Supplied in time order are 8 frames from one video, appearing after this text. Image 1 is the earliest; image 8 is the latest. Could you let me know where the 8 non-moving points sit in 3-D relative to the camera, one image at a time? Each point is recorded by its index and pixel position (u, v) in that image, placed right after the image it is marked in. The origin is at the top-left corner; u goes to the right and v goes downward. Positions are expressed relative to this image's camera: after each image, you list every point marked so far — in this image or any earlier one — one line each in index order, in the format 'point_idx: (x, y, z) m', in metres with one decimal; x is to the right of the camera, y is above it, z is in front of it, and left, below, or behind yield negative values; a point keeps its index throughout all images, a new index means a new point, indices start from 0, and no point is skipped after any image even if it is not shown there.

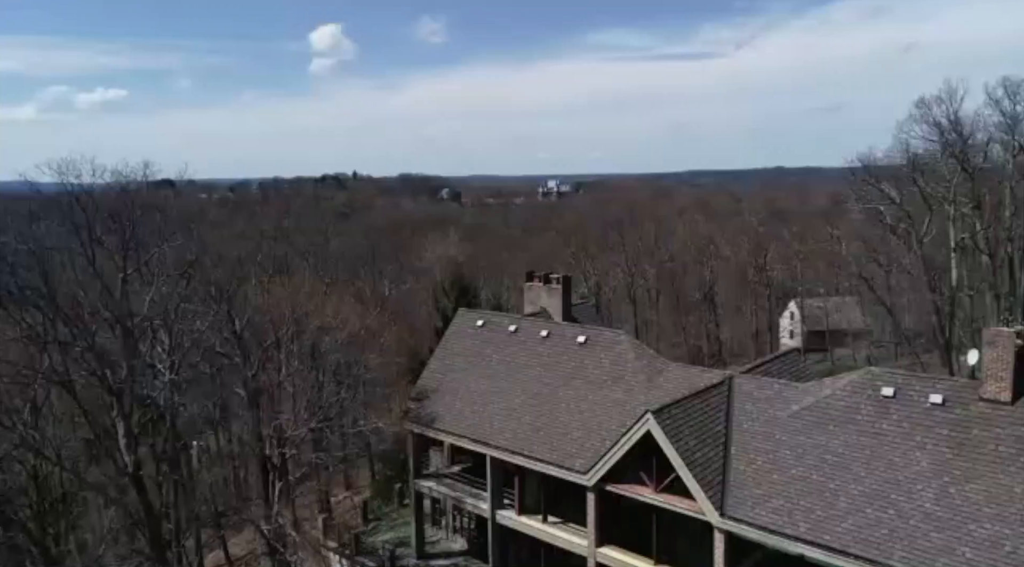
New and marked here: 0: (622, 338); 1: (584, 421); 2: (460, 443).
0: (+2.7, -1.3, +19.1) m
1: (+1.6, -3.1, +17.6) m
2: (-1.3, -3.9, +19.1) m
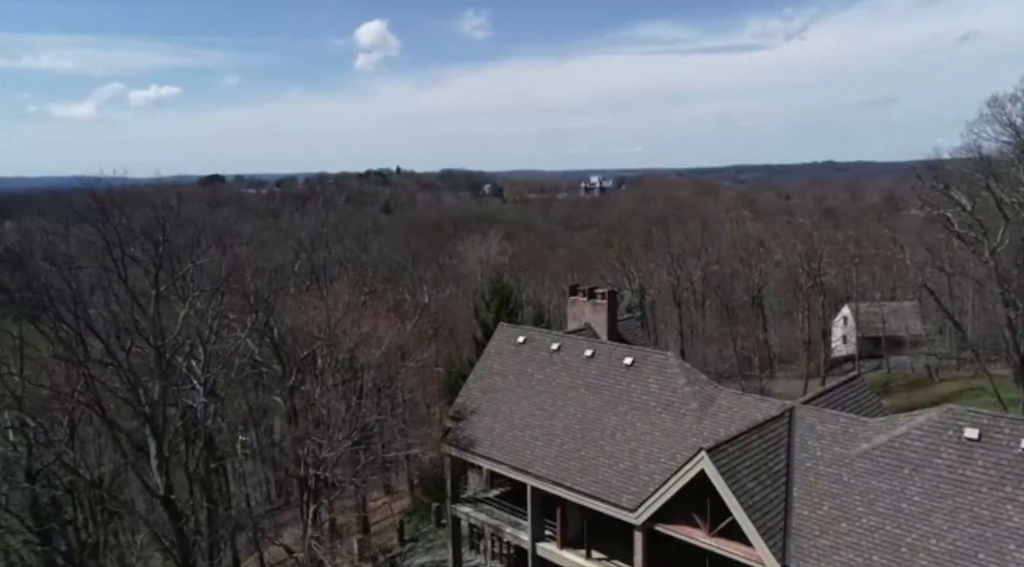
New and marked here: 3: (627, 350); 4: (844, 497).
0: (+3.6, -1.8, +17.9) m
1: (+2.5, -3.6, +16.5) m
2: (-0.3, -4.3, +18.2) m
3: (+2.8, -1.6, +19.0) m
4: (+5.6, -3.6, +13.2) m
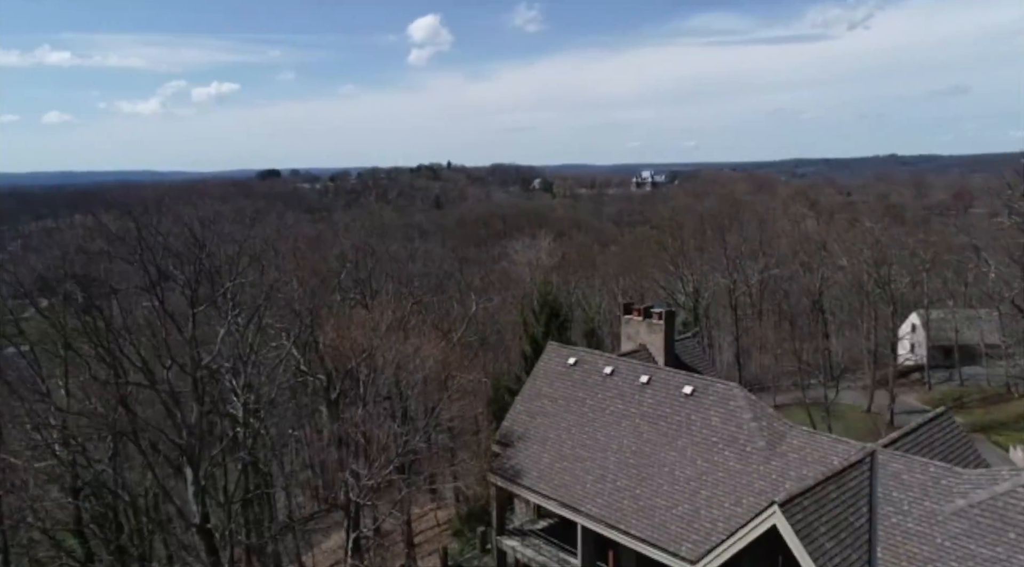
0: (+4.7, -2.3, +16.5) m
1: (+3.5, -4.1, +15.2) m
2: (+0.7, -4.8, +17.0) m
3: (+3.9, -2.1, +17.6) m
4: (+6.4, -4.2, +11.7) m
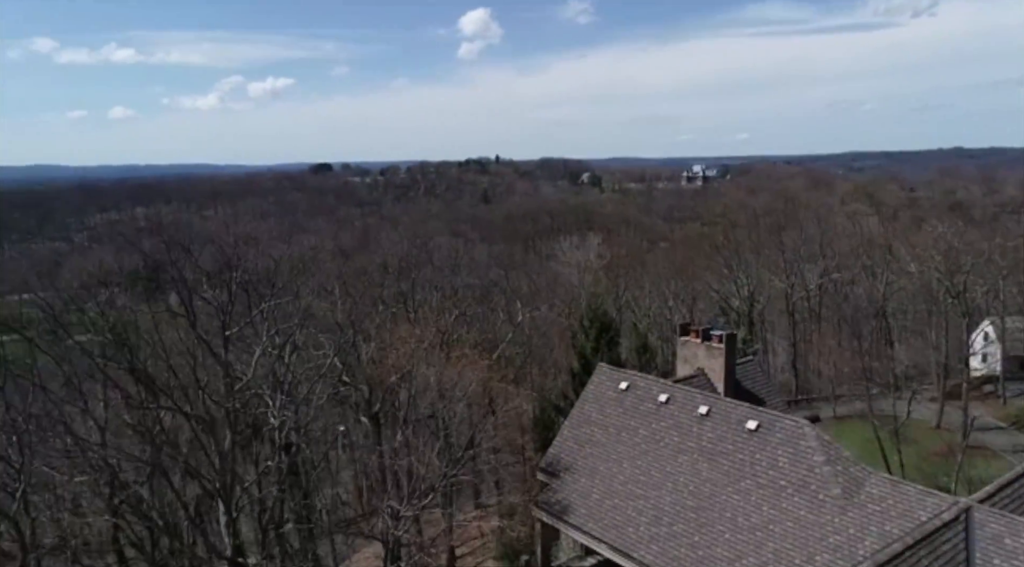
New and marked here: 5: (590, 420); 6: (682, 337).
0: (+5.6, -2.8, +14.9) m
1: (+4.3, -4.6, +13.7) m
2: (+1.7, -5.3, +15.8) m
3: (+4.9, -2.6, +16.1) m
4: (+7.0, -4.7, +10.1) m
5: (+1.9, -3.3, +18.9) m
6: (+4.2, -1.3, +19.4) m
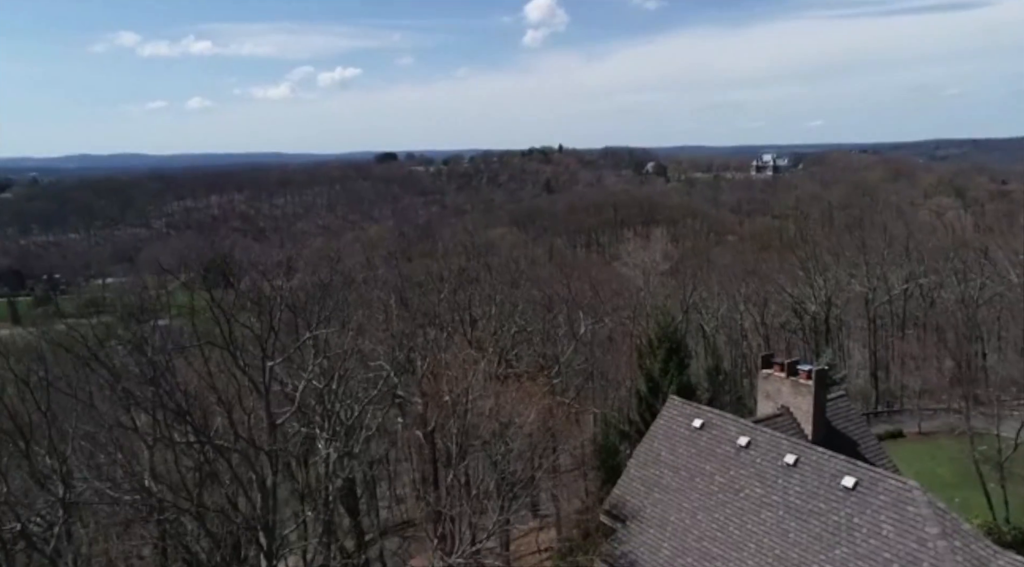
0: (+6.6, -3.4, +12.9) m
1: (+5.2, -5.3, +11.8) m
2: (+2.8, -5.9, +14.1) m
3: (+6.0, -3.3, +14.1) m
4: (+7.6, -5.5, +8.0) m
5: (+3.2, -3.9, +17.1) m
6: (+5.6, -1.9, +17.4) m
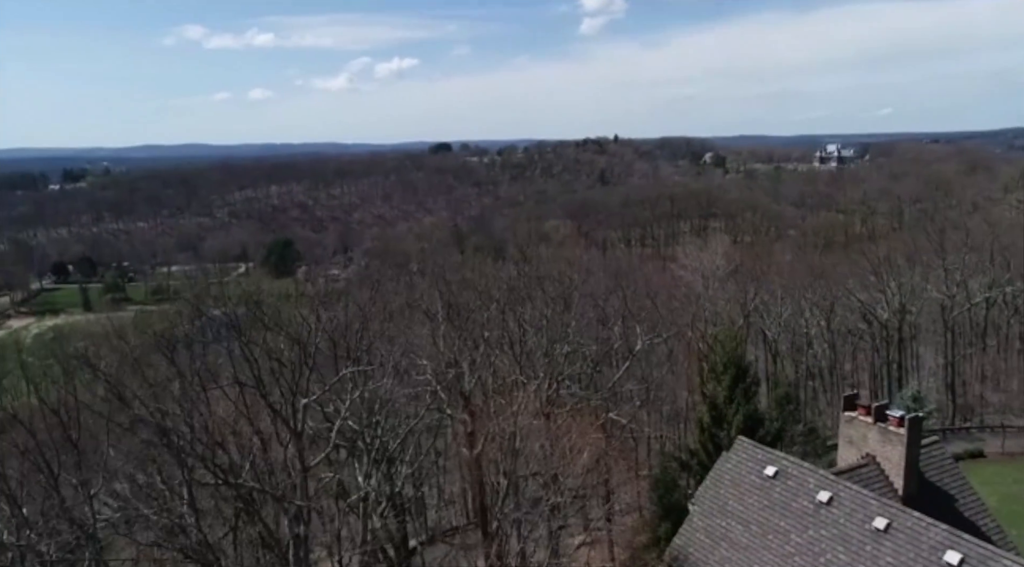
0: (+7.3, -4.1, +11.0) m
1: (+5.8, -6.0, +10.0) m
2: (+3.5, -6.6, +12.4) m
3: (+6.8, -3.9, +12.2) m
4: (+7.9, -6.3, +6.0) m
5: (+4.2, -4.5, +15.4) m
6: (+6.6, -2.5, +15.5) m
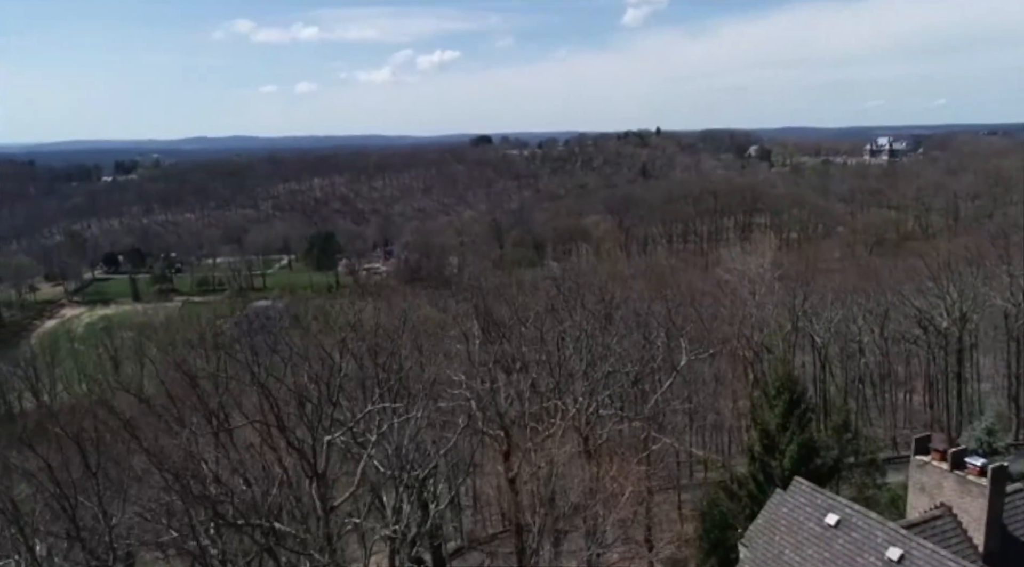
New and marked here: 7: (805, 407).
0: (+7.7, -4.7, +9.4) m
1: (+6.2, -6.5, +8.6) m
2: (+4.0, -7.1, +11.1) m
3: (+7.3, -4.5, +10.7) m
4: (+8.1, -6.9, +4.5) m
5: (+4.8, -5.0, +14.0) m
6: (+7.3, -3.1, +14.0) m
7: (+7.7, -3.1, +20.5) m
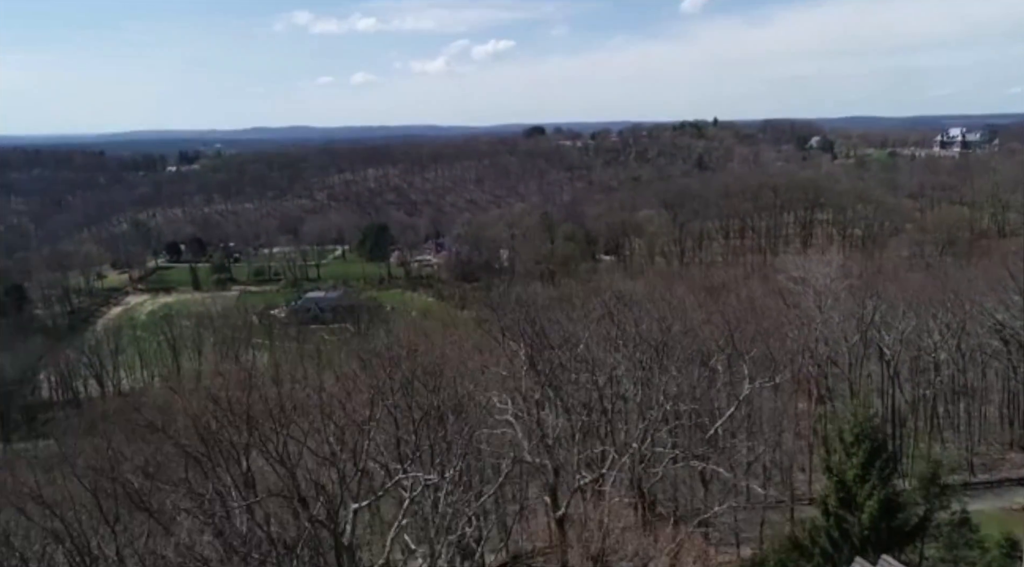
0: (+8.0, -5.6, +7.2) m
1: (+6.4, -7.4, +6.5) m
2: (+4.4, -7.9, +9.1) m
3: (+7.7, -5.4, +8.5) m
4: (+8.0, -7.8, +2.3) m
5: (+5.5, -5.8, +12.0) m
6: (+7.9, -3.9, +11.8) m
7: (+8.7, -3.9, +18.2) m
